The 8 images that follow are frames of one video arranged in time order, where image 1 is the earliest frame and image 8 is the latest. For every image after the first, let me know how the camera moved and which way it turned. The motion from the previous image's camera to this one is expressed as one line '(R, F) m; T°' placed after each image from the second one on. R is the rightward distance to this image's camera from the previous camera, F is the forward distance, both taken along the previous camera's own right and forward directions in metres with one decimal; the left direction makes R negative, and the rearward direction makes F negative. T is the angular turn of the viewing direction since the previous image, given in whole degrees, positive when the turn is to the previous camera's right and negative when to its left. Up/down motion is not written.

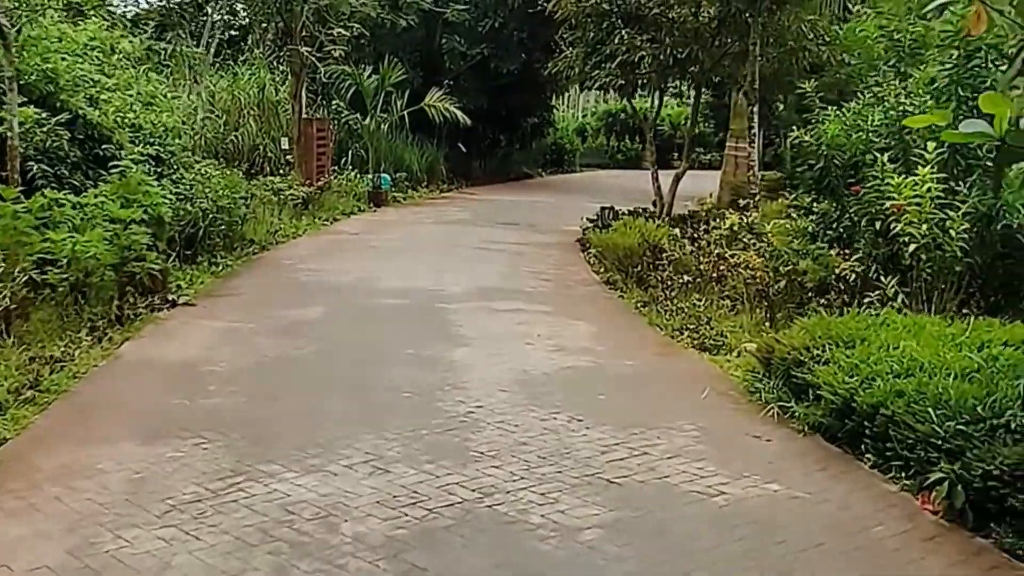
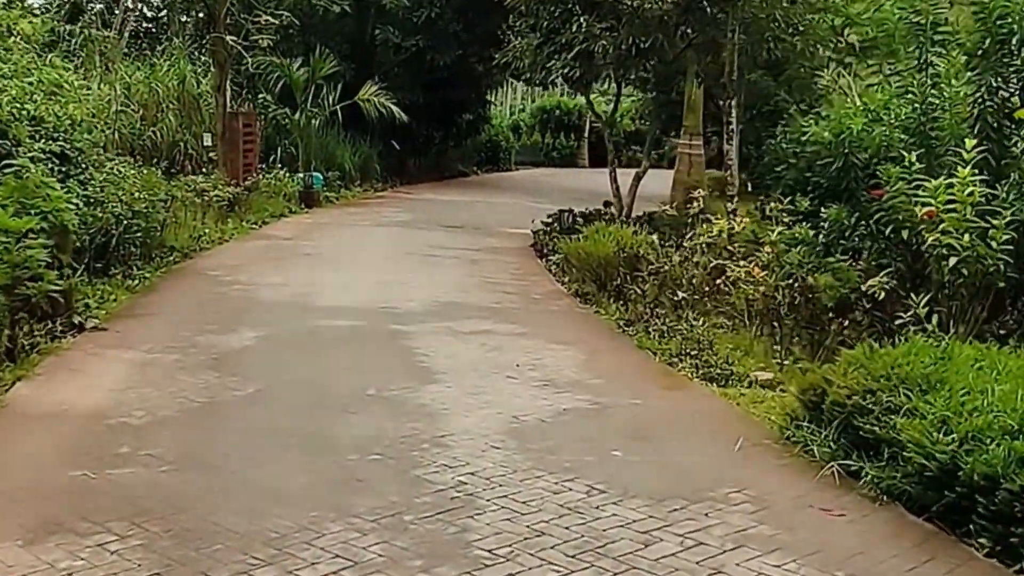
(-0.2, +1.0) m; +4°
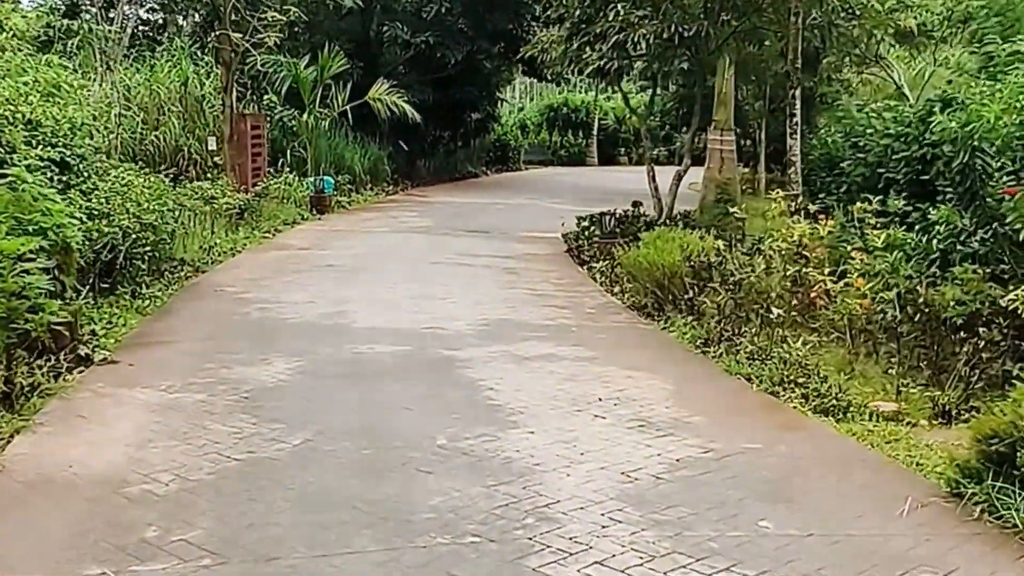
(-0.3, +0.8) m; 0°
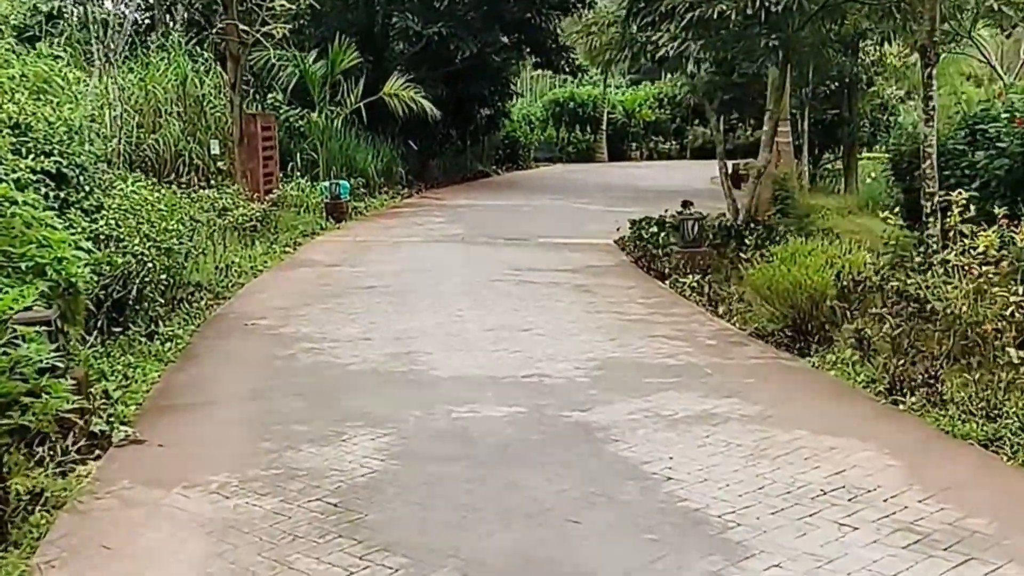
(-0.6, +1.4) m; +1°
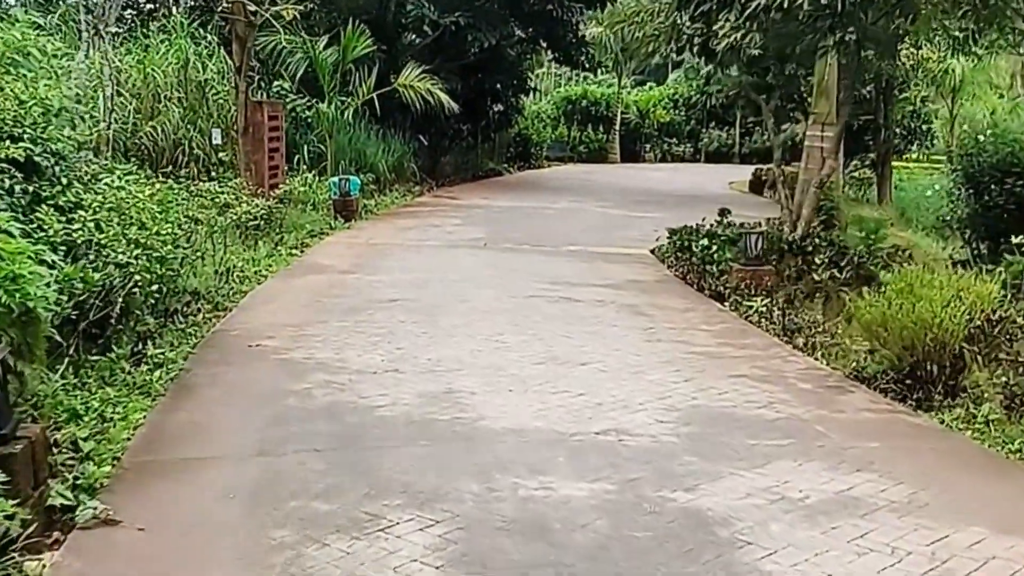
(-0.3, +1.0) m; 0°
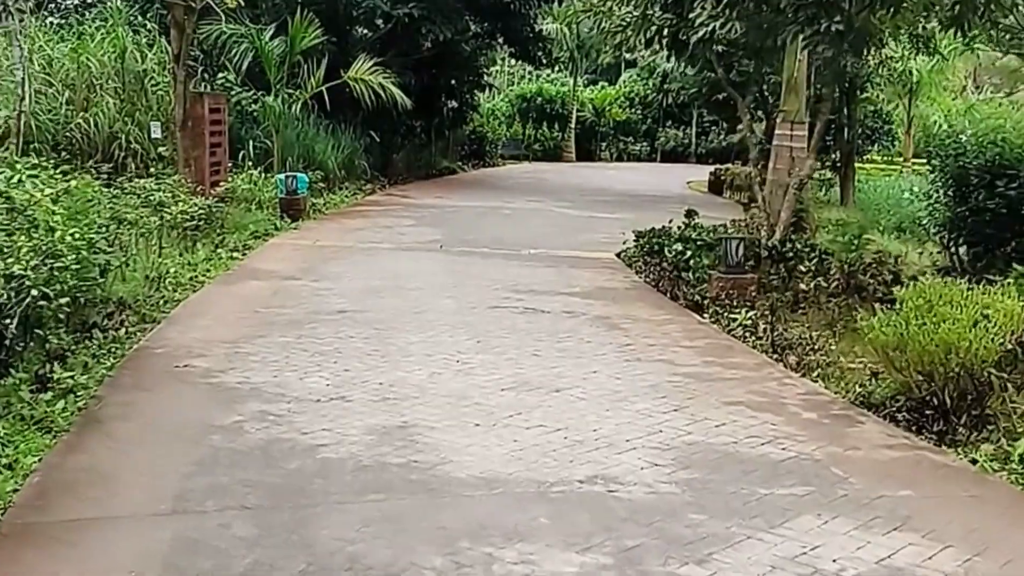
(-0.1, +0.6) m; +2°
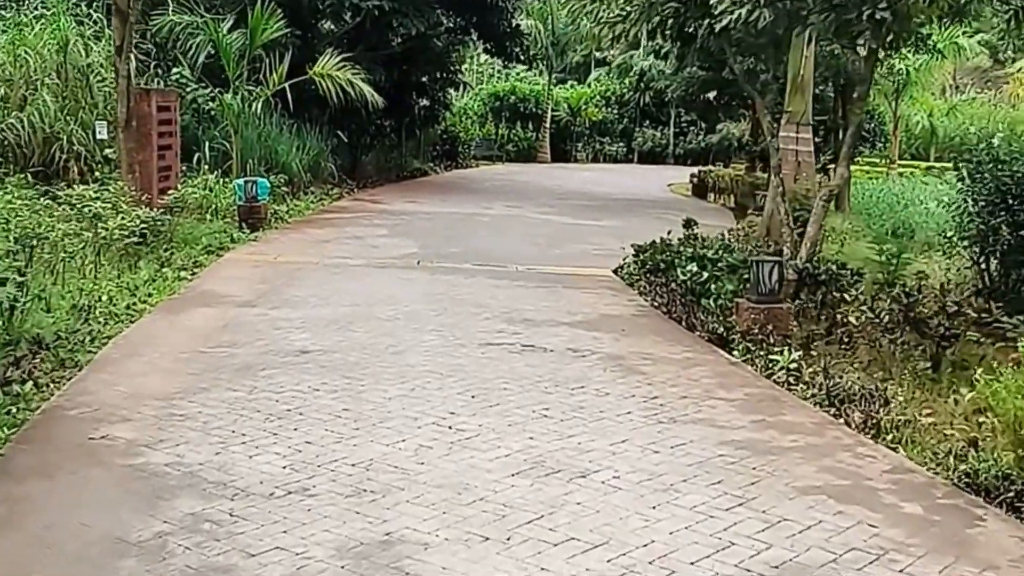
(-0.1, +1.1) m; +2°
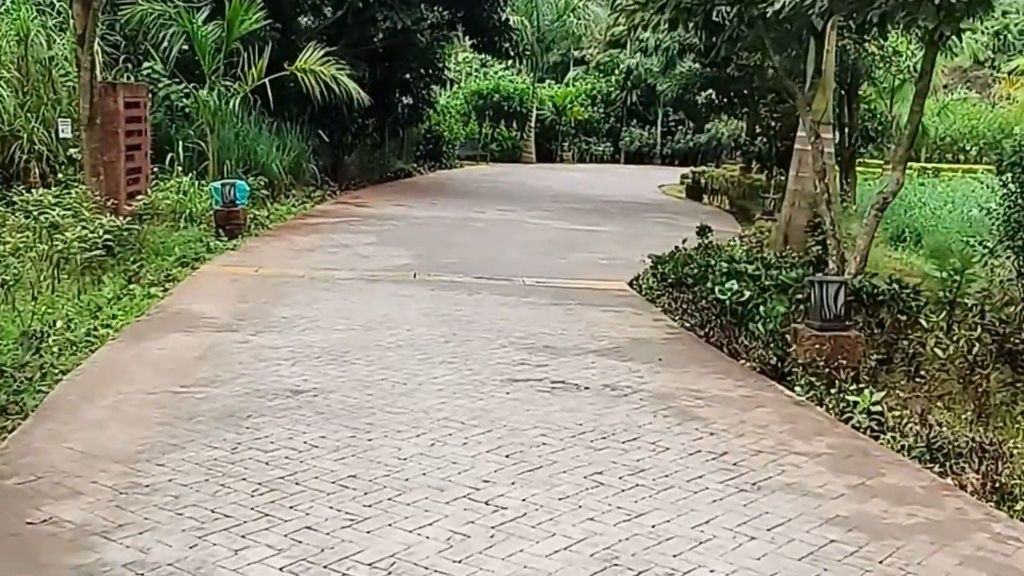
(-0.2, +0.8) m; +1°
